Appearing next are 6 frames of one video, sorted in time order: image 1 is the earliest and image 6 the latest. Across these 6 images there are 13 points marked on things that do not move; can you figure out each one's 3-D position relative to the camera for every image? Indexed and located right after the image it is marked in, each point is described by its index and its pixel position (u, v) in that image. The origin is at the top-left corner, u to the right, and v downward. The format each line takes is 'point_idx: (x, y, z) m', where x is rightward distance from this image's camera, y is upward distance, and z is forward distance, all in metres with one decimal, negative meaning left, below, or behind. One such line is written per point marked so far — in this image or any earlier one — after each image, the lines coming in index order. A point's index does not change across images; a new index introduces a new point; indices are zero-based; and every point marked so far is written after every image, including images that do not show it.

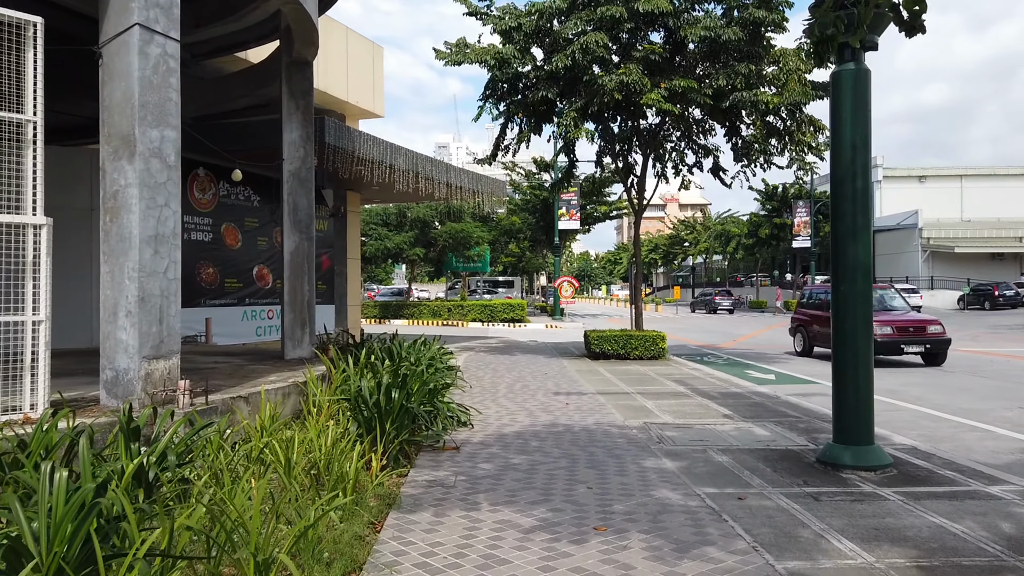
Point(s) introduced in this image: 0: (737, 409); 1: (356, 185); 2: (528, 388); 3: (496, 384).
0: (+2.5, -1.3, +8.4) m
1: (-3.5, +2.4, +17.0) m
2: (+0.2, -1.4, +10.4) m
3: (-0.2, -1.4, +10.7) m
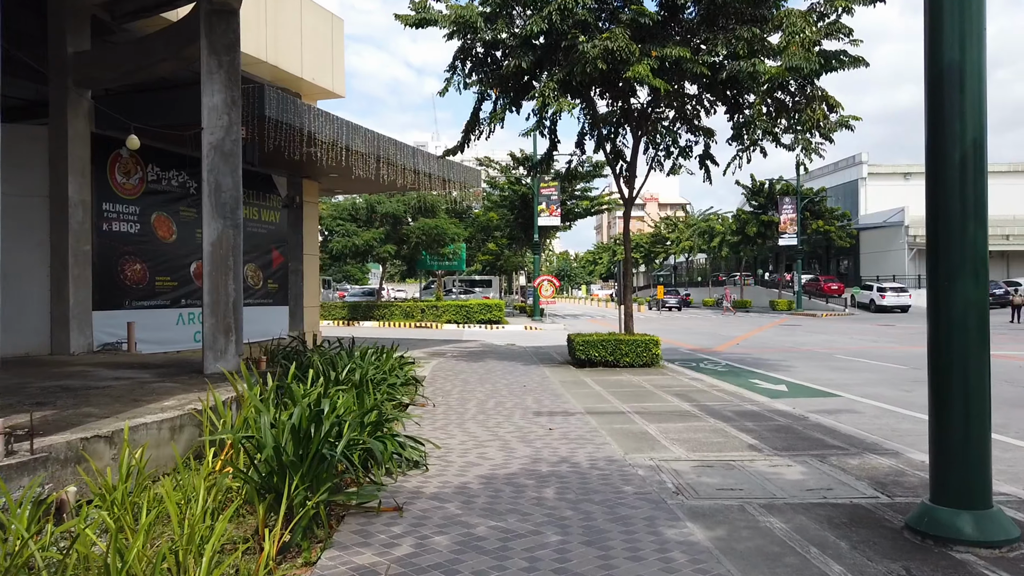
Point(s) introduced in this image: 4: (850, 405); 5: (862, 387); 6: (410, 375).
0: (+2.2, -1.3, +6.7) m
1: (-4.0, +2.4, +15.2) m
2: (-0.1, -1.3, +8.6) m
3: (-0.6, -1.3, +8.9) m
4: (+4.2, -1.4, +9.4) m
5: (+5.1, -1.4, +11.1) m
6: (-1.3, -1.1, +9.3) m
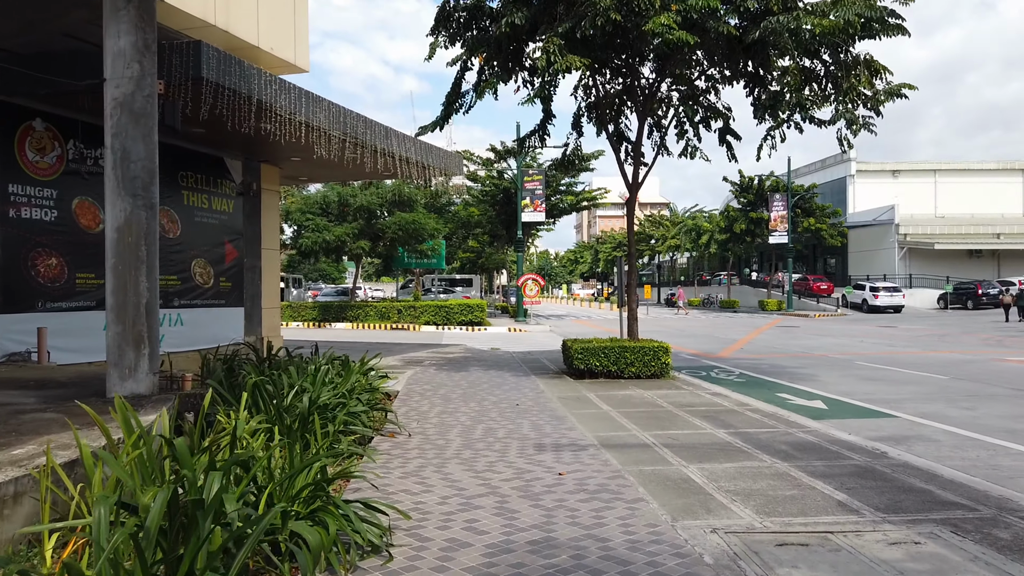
0: (+2.2, -1.3, +5.0) m
1: (-4.3, +2.4, +13.3) m
2: (-0.2, -1.3, +6.8) m
3: (-0.6, -1.3, +7.1) m
4: (+4.1, -1.4, +7.7) m
5: (+5.0, -1.4, +9.5) m
6: (-1.3, -1.1, +7.5) m
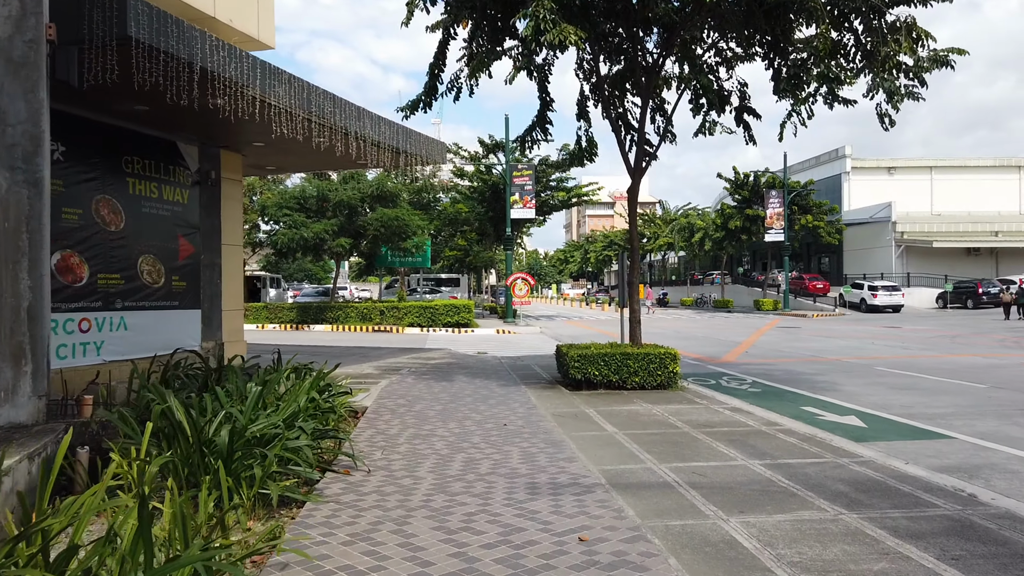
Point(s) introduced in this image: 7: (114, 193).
0: (+2.1, -1.3, +3.6) m
1: (-4.5, +2.4, +11.8) m
2: (-0.3, -1.3, +5.5) m
3: (-0.7, -1.3, +5.8) m
4: (+4.0, -1.4, +6.4) m
5: (+4.8, -1.4, +8.2) m
6: (-1.5, -1.1, +6.1) m
7: (-5.6, +1.3, +10.7) m
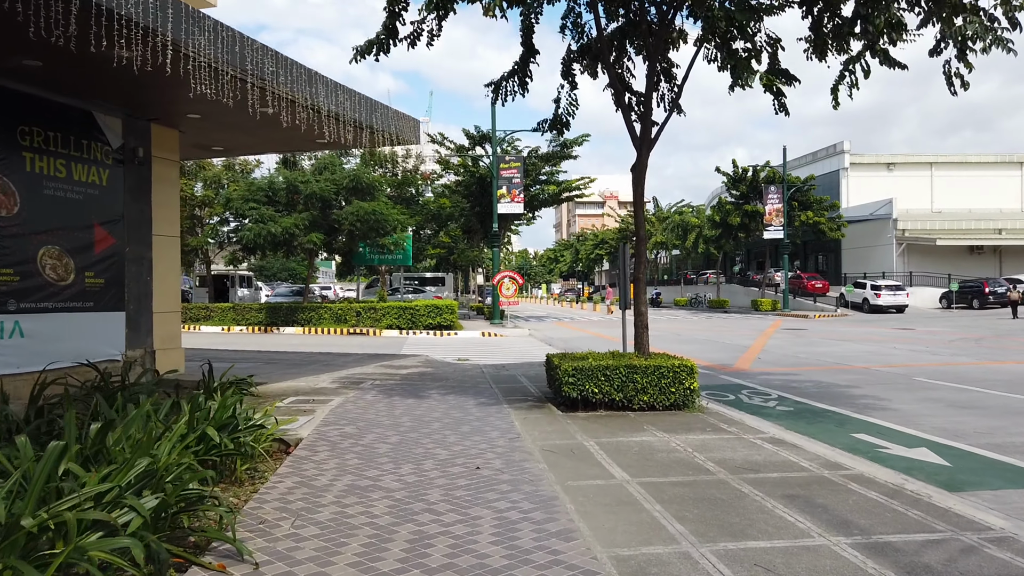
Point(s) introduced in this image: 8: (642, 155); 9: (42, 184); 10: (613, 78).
0: (+2.0, -1.3, +1.8) m
1: (-4.7, +2.4, +9.9) m
2: (-0.4, -1.3, +3.6) m
3: (-0.9, -1.3, +3.9) m
4: (+3.8, -1.4, +4.6) m
5: (+4.7, -1.4, +6.4) m
6: (-1.6, -1.0, +4.2) m
7: (-5.8, +1.4, +8.7) m
8: (+1.5, +1.5, +8.7) m
9: (-5.7, +1.3, +9.3) m
10: (+1.3, +2.7, +9.7) m
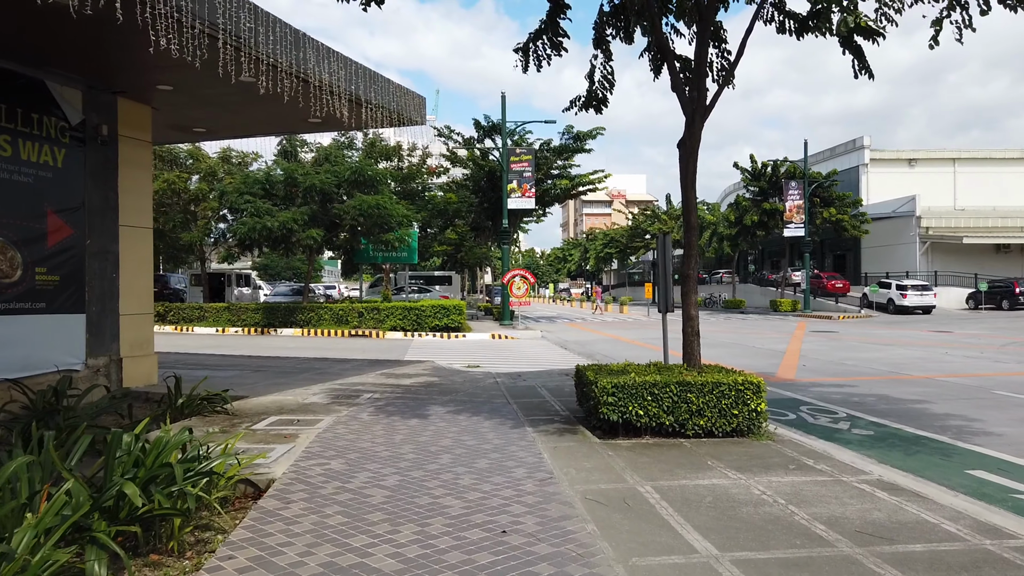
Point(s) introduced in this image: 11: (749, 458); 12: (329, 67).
0: (+2.2, -1.3, +0.3) m
1: (-4.5, +2.4, +8.5) m
2: (-0.2, -1.3, +2.1) m
3: (-0.7, -1.3, +2.4) m
4: (+4.0, -1.4, +3.1) m
5: (+4.9, -1.4, +4.9) m
6: (-1.4, -1.0, +2.8) m
7: (-5.6, +1.4, +7.3) m
8: (+1.7, +1.6, +7.3) m
9: (-5.5, +1.3, +7.9) m
10: (+1.5, +2.7, +8.2) m
11: (+1.8, -1.3, +5.8) m
12: (-2.1, +2.6, +8.8) m
